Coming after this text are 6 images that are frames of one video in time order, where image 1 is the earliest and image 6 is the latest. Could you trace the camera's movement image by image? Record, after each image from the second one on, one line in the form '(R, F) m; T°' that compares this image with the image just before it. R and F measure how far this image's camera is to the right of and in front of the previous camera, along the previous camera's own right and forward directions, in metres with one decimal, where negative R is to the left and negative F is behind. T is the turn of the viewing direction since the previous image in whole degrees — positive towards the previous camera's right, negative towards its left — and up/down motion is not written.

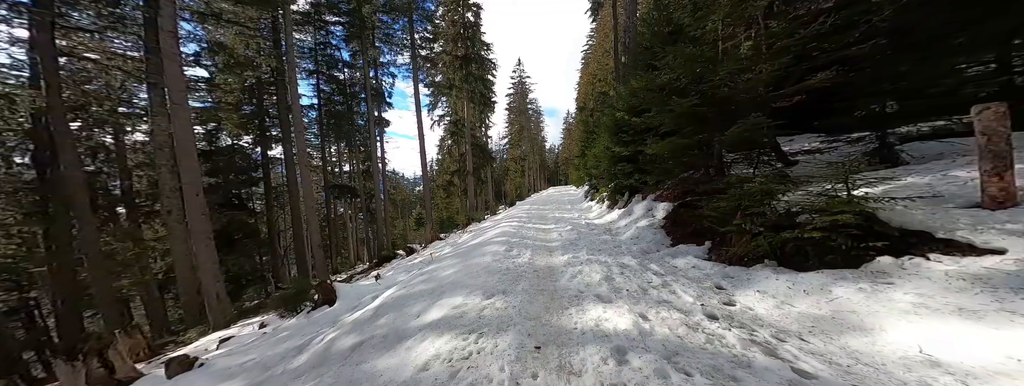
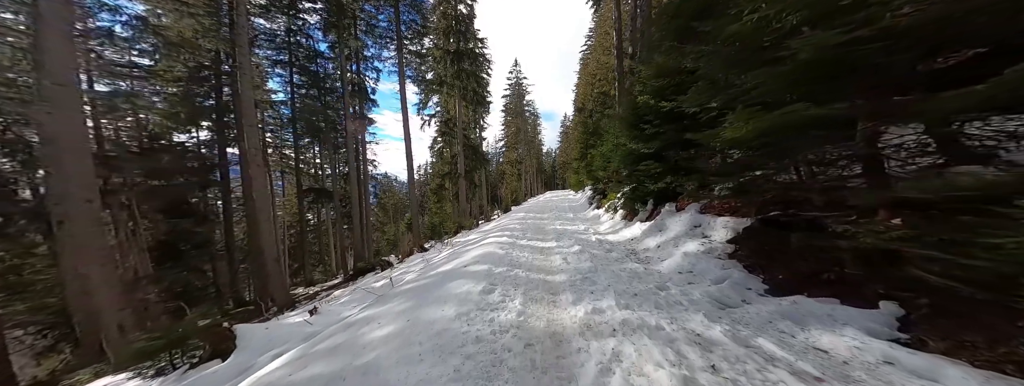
(+0.2, +2.1) m; +1°
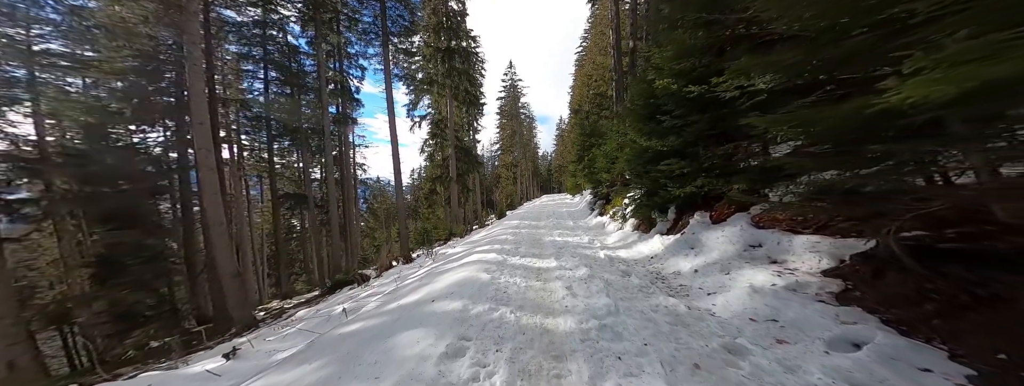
(+0.1, +1.3) m; +1°
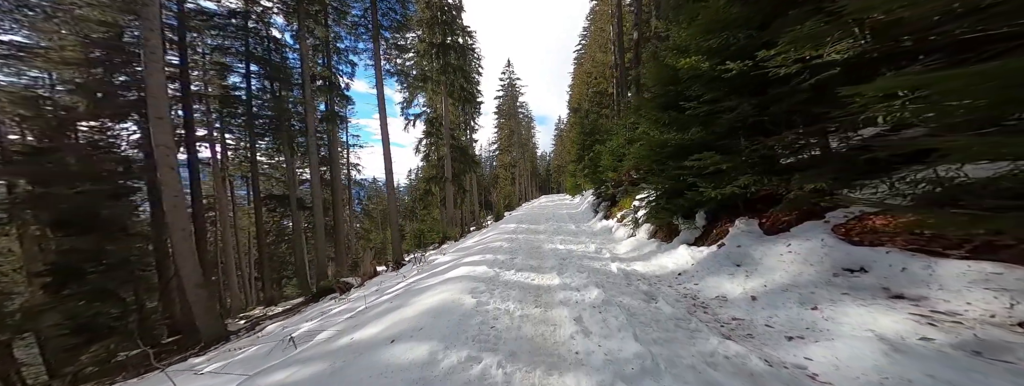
(+0.1, +1.0) m; 0°
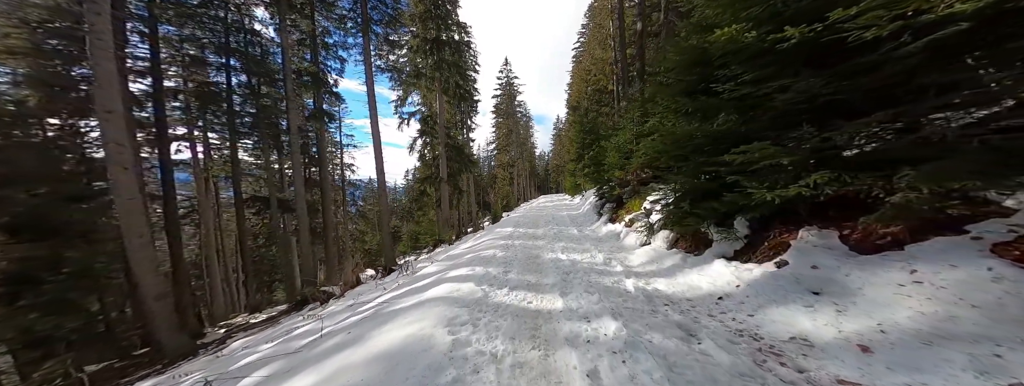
(+0.1, +0.9) m; 0°
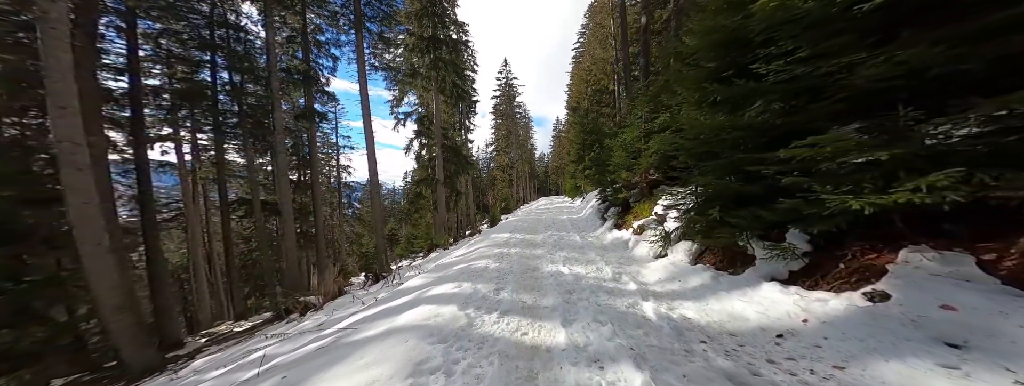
(+0.1, +0.7) m; 0°
